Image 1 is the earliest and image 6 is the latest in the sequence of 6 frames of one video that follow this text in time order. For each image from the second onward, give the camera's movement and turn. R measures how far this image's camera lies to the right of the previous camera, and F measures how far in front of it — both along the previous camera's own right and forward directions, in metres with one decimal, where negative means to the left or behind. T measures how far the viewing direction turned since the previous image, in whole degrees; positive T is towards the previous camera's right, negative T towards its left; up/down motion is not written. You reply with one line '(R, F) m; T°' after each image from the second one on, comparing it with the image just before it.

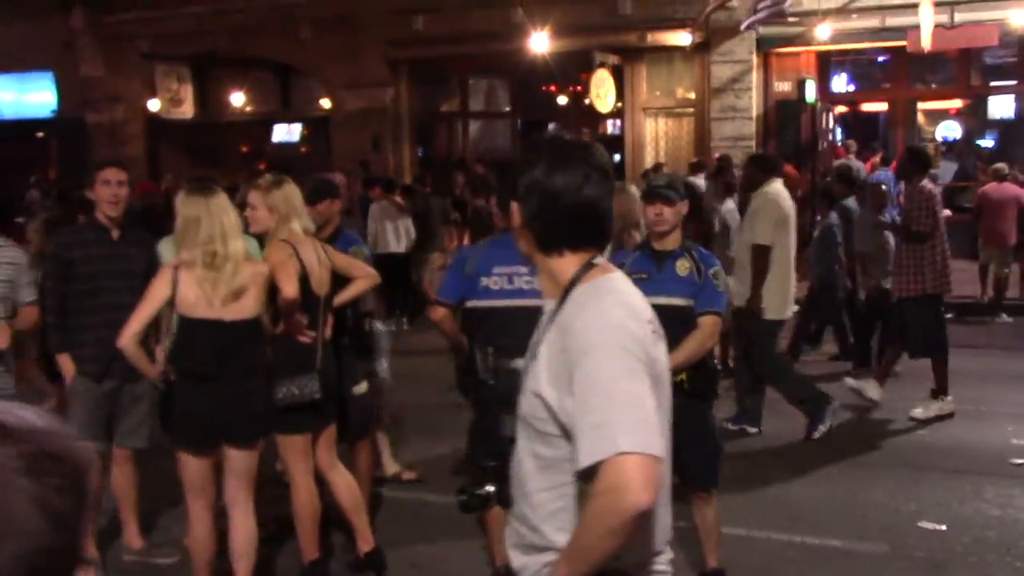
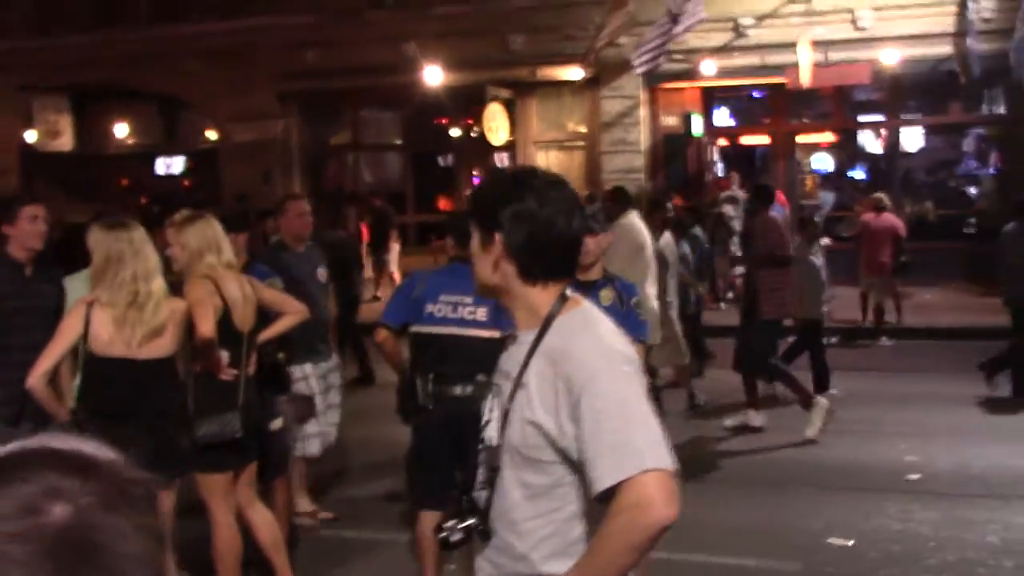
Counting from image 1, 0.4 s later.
(-0.2, 0.0) m; +6°
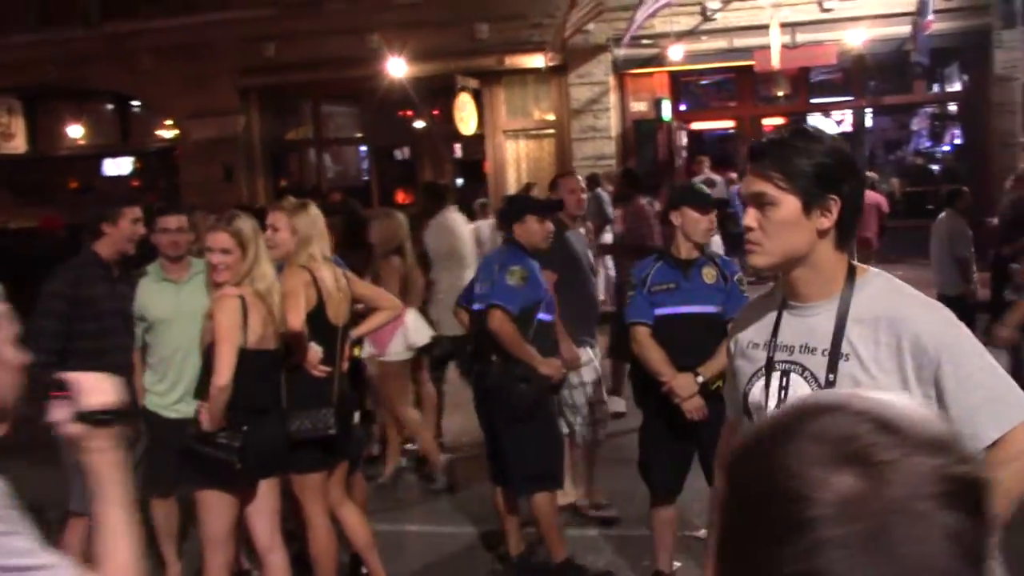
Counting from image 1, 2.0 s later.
(-0.8, +0.1) m; +4°
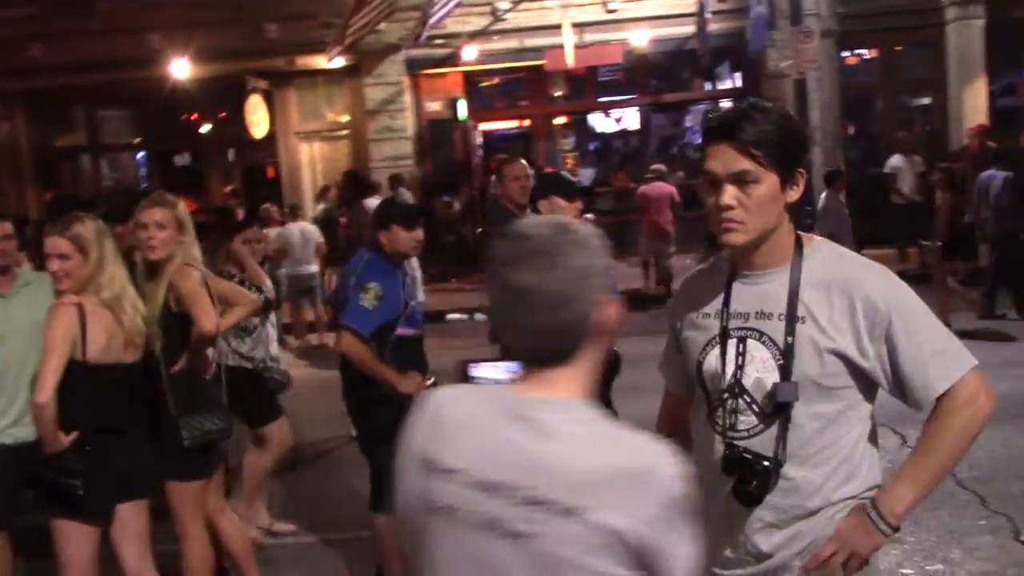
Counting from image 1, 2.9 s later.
(-0.4, +0.1) m; +12°
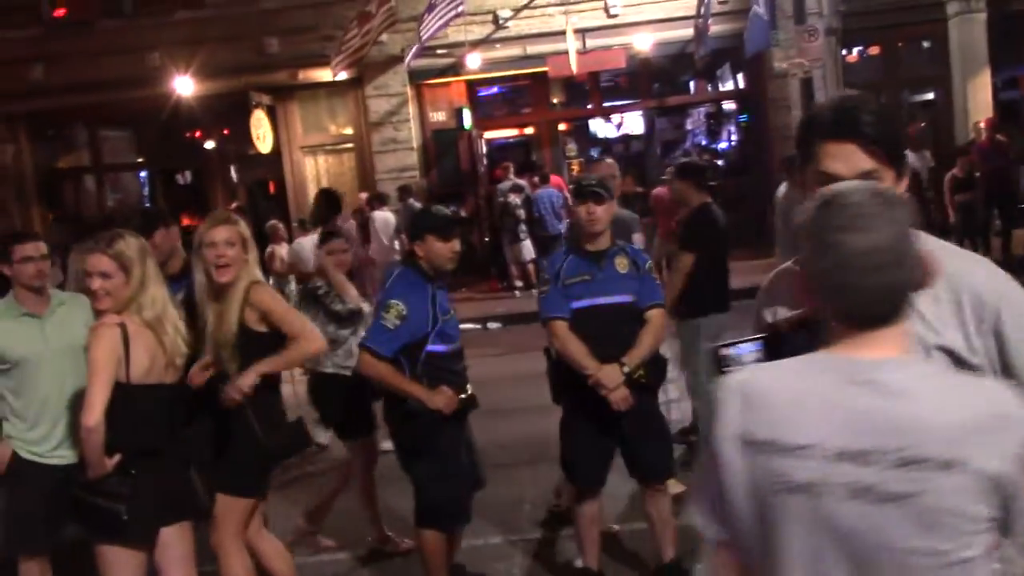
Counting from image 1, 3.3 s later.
(-0.2, +0.1) m; 0°
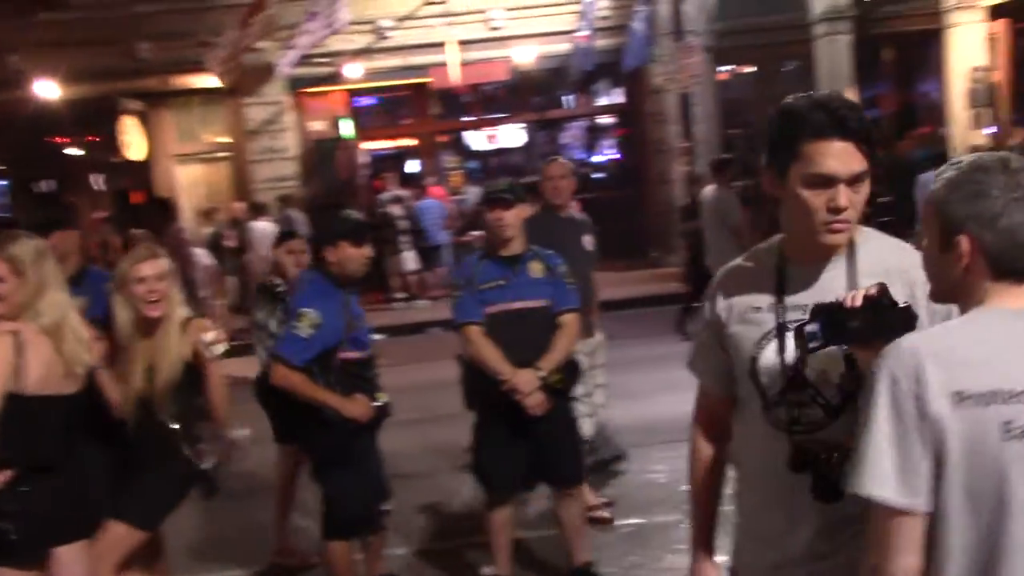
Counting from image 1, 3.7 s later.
(-0.2, +0.1) m; +7°
